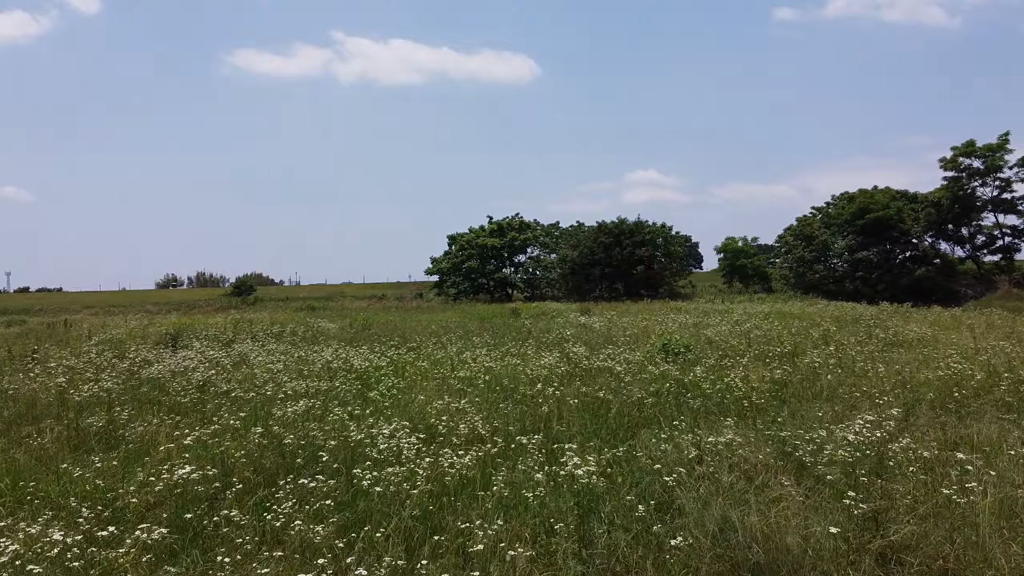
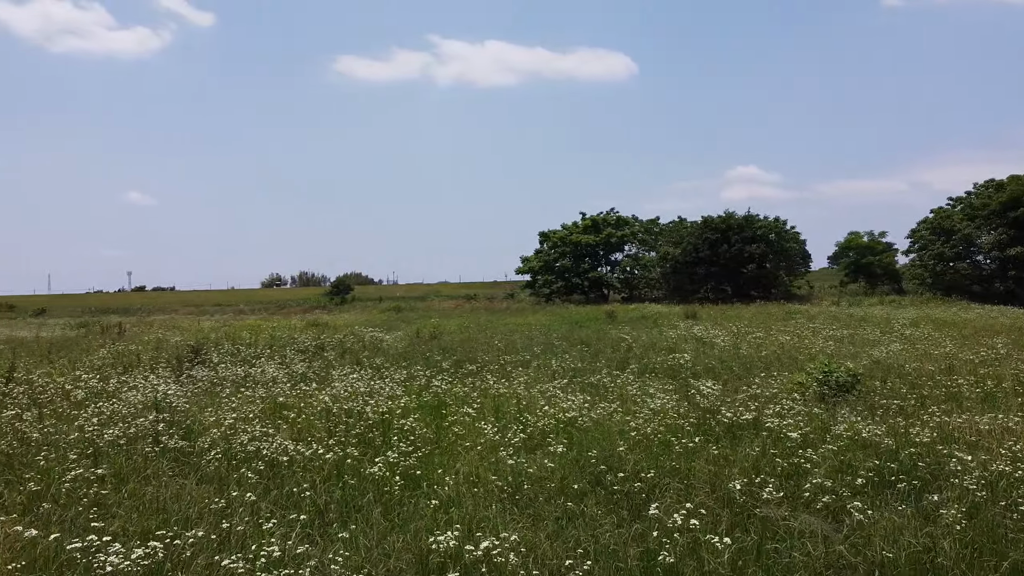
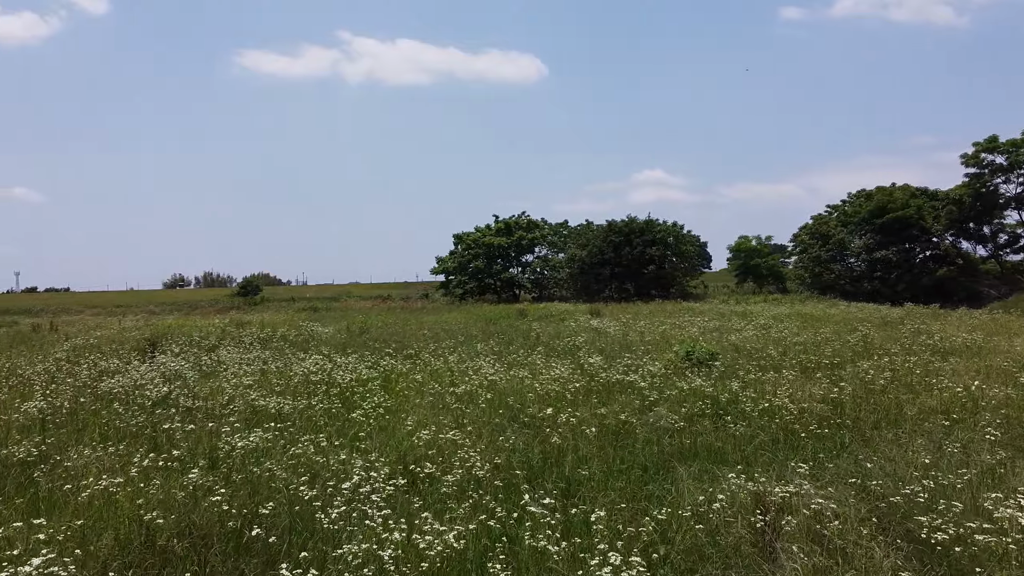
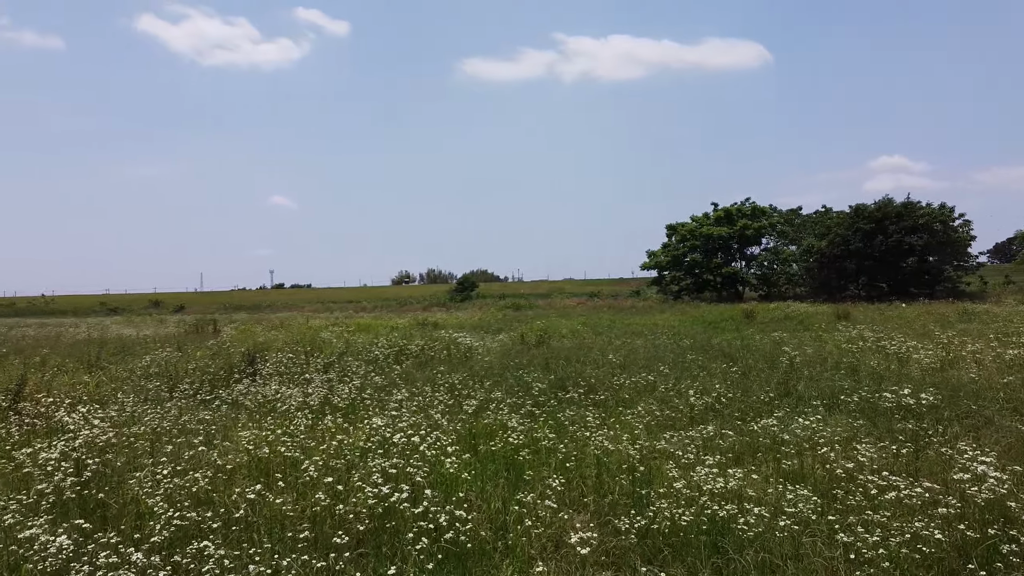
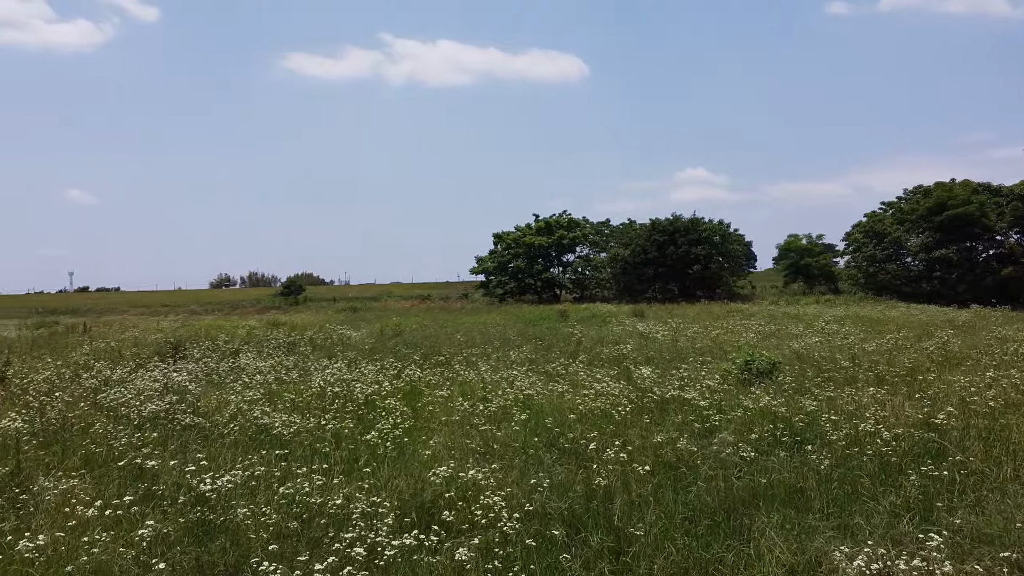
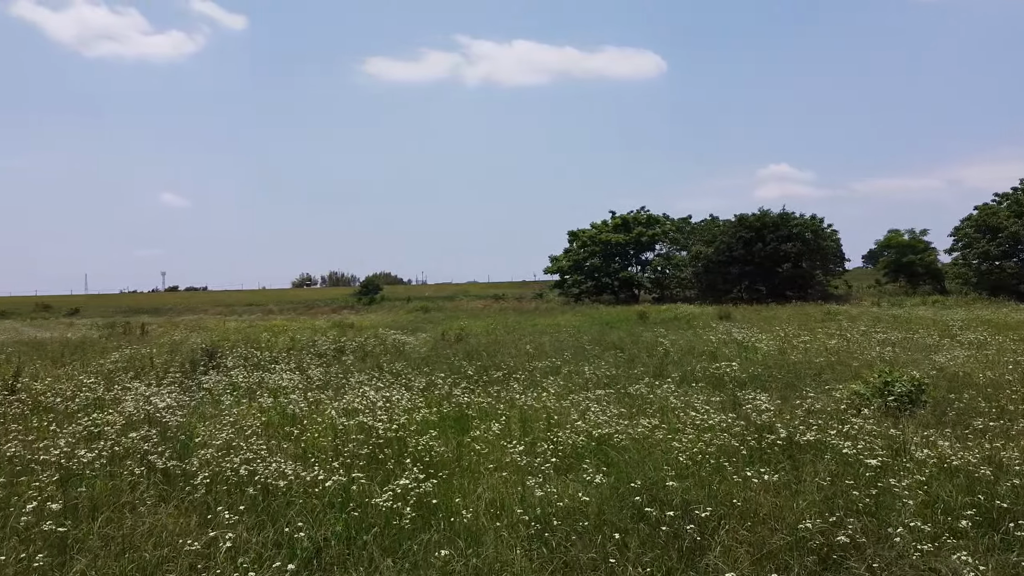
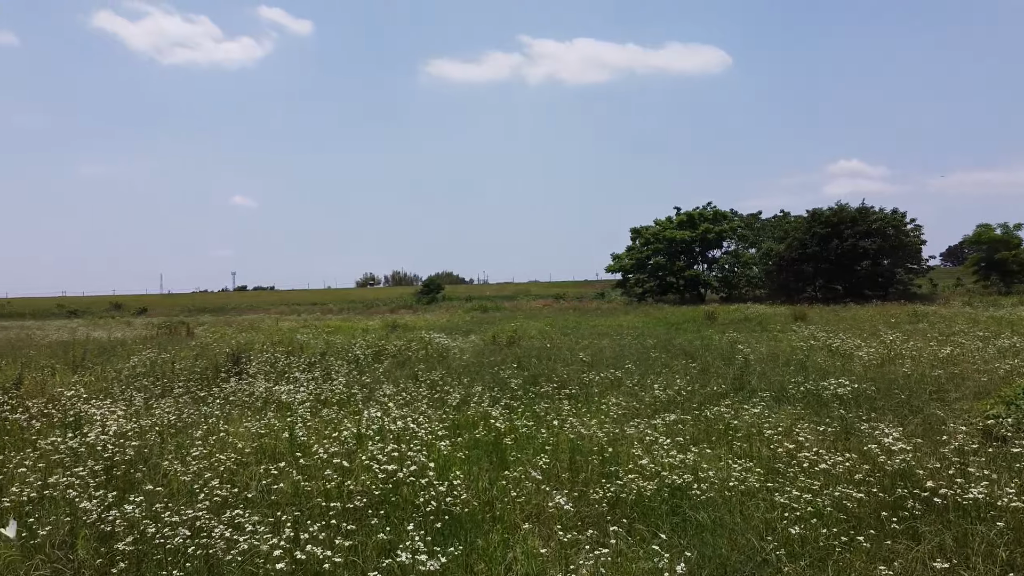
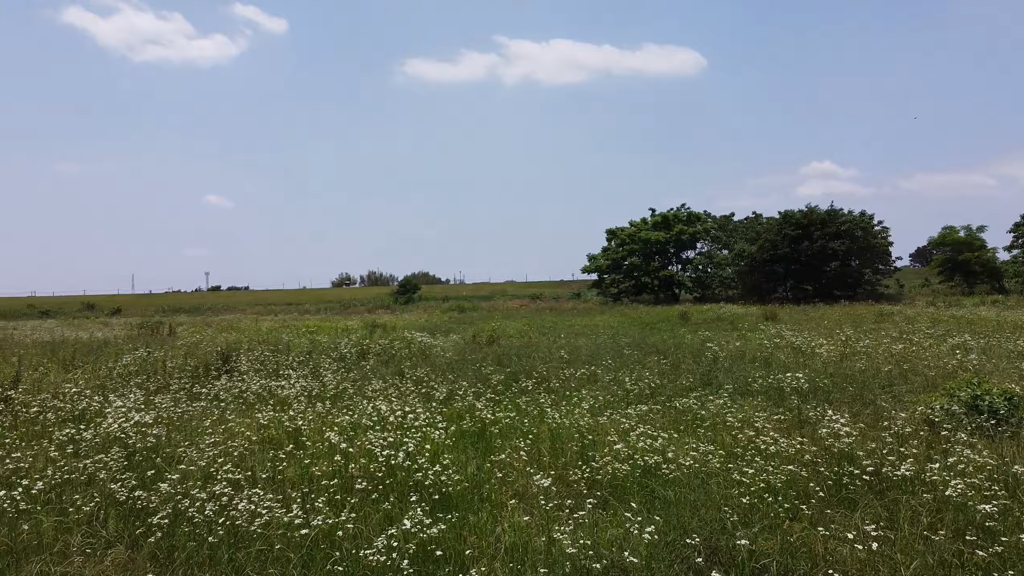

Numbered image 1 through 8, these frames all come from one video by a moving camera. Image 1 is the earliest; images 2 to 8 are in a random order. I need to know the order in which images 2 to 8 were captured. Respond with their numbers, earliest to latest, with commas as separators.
3, 5, 2, 6, 8, 7, 4
